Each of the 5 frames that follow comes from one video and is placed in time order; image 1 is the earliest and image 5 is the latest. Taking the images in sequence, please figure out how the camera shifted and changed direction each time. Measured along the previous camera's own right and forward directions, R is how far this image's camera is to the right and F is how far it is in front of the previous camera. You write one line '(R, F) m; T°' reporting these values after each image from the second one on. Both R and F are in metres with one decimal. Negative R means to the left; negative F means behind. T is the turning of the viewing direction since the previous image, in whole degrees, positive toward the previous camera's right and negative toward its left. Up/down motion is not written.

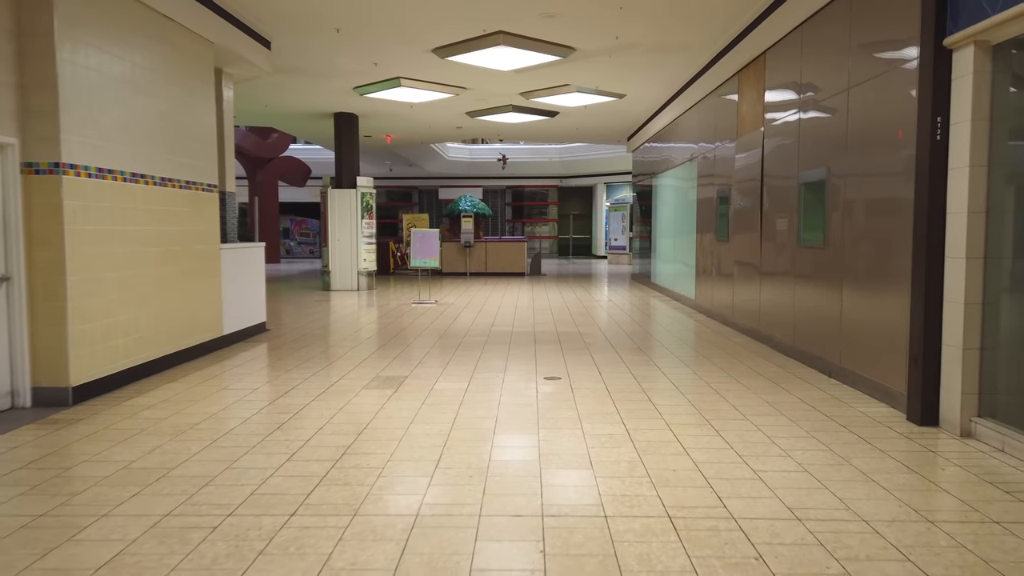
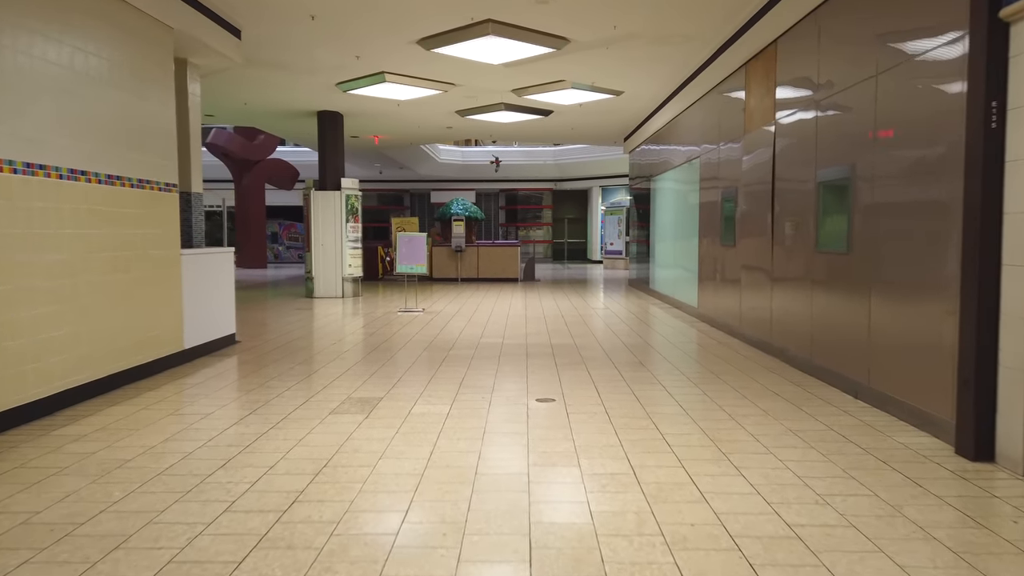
(0.0, +0.6) m; 0°
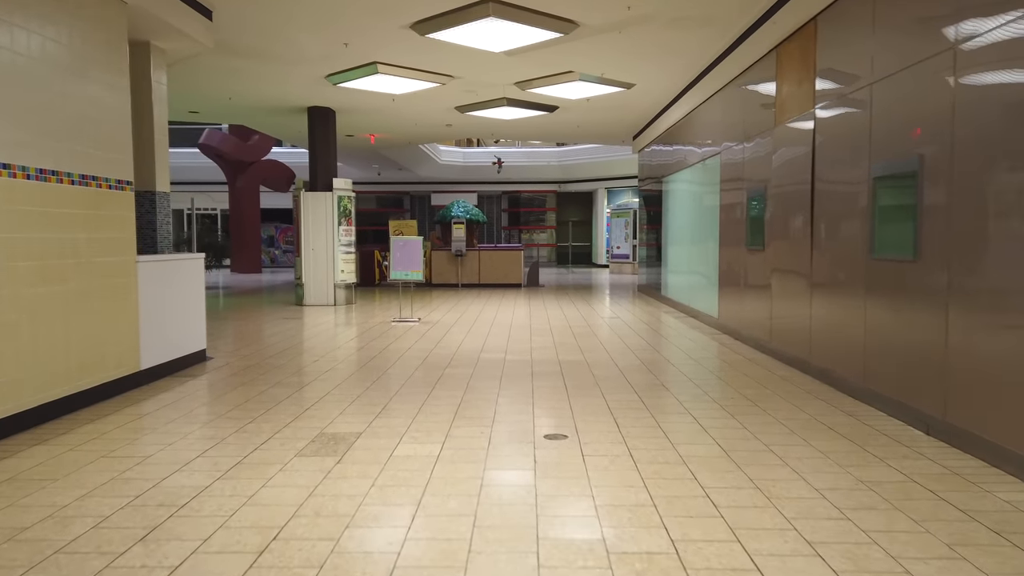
(0.0, +0.8) m; 0°
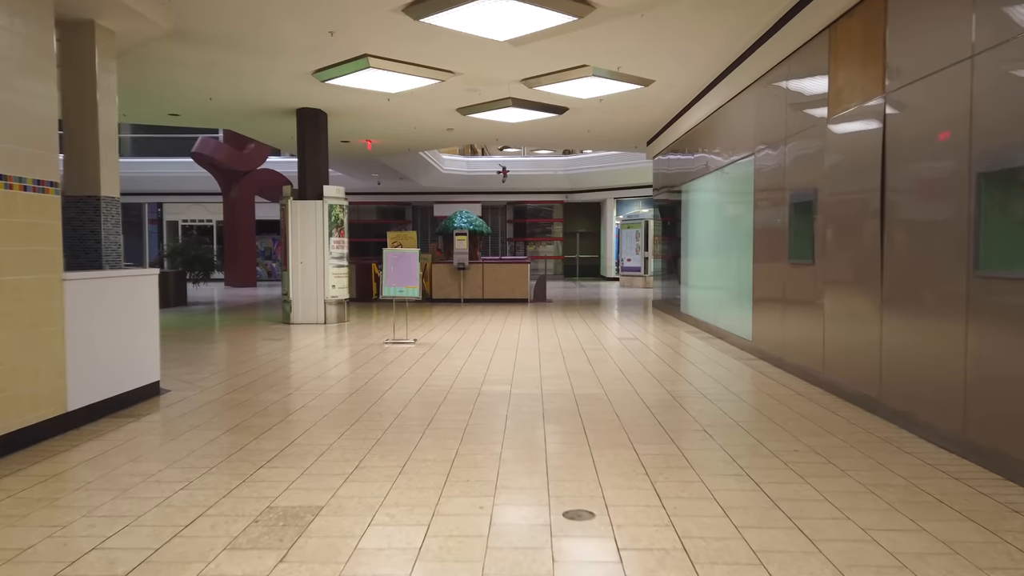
(0.0, +1.0) m; 0°
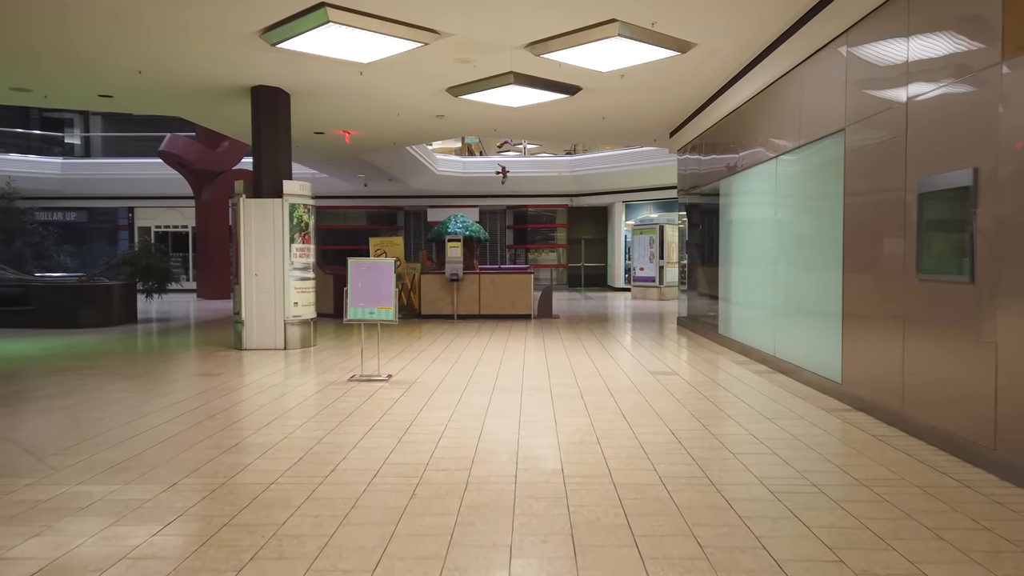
(0.0, +1.9) m; 0°
